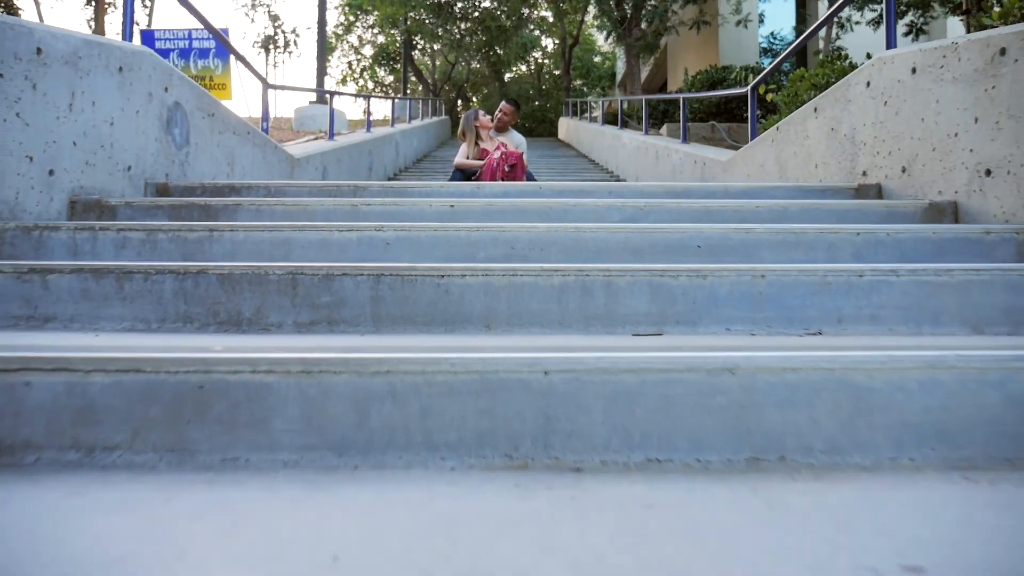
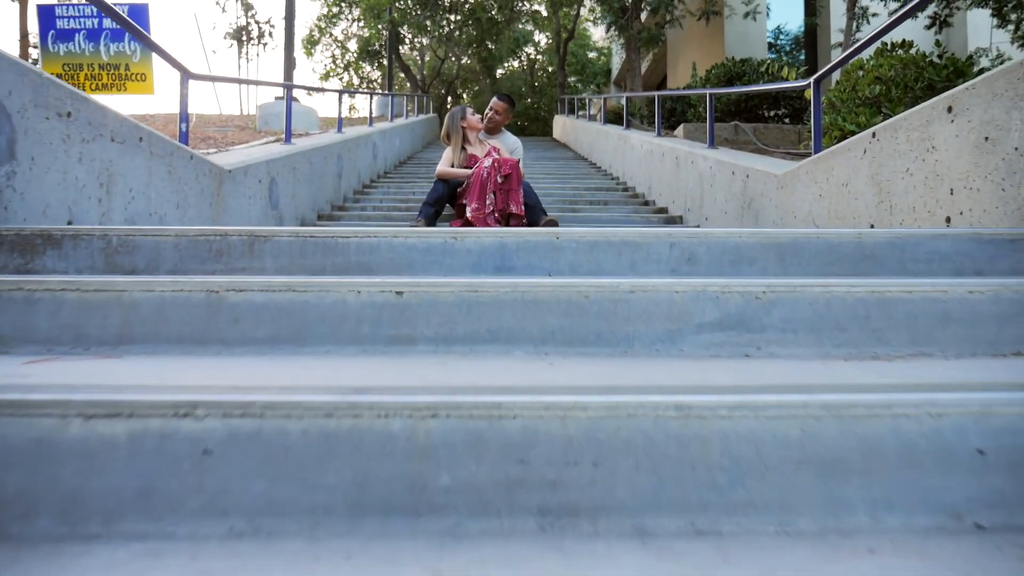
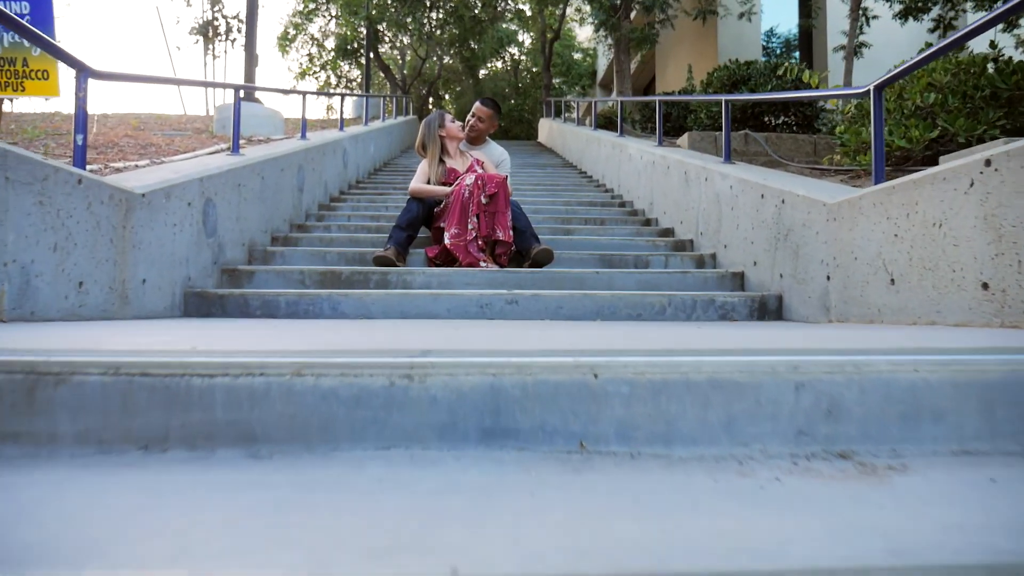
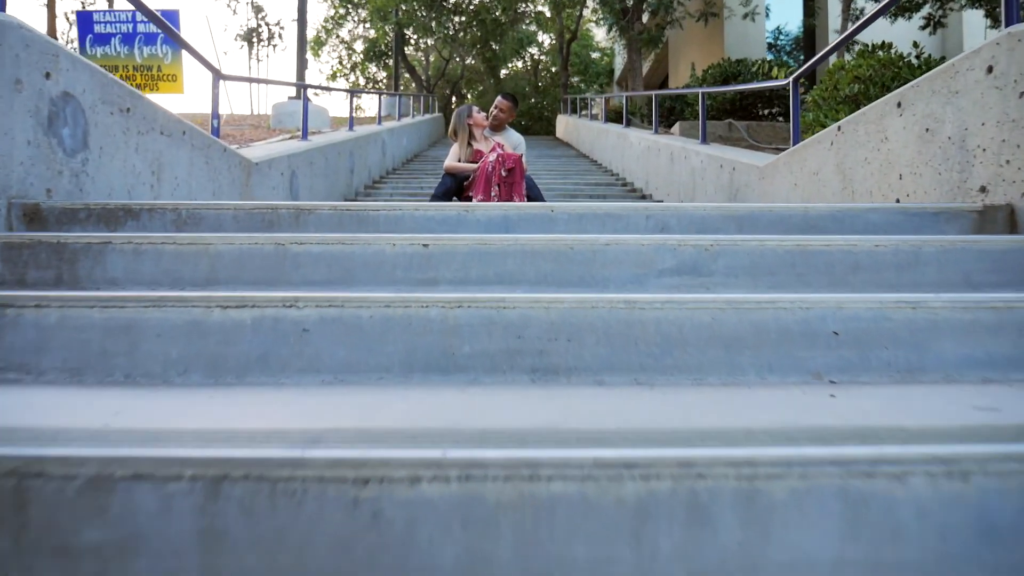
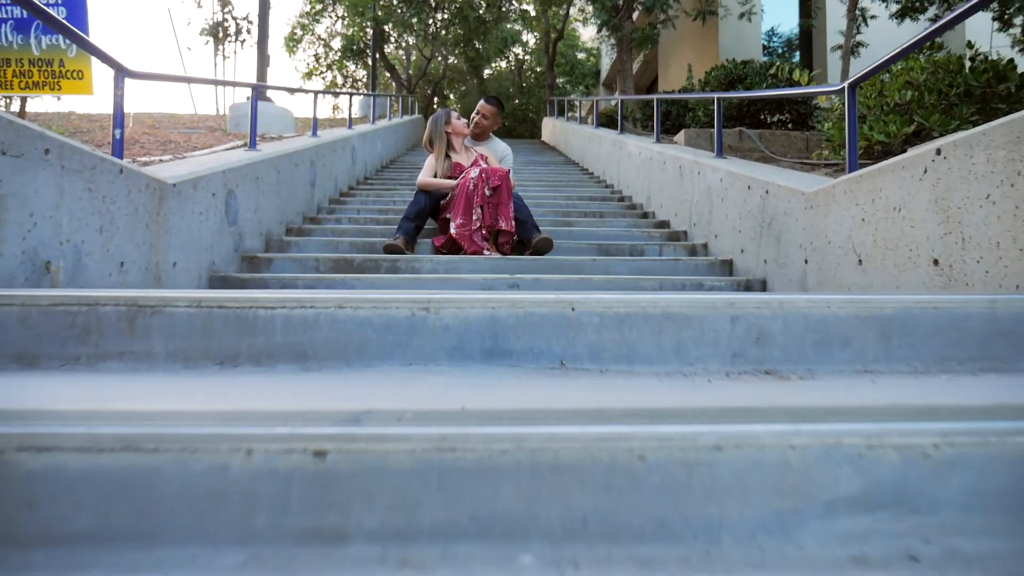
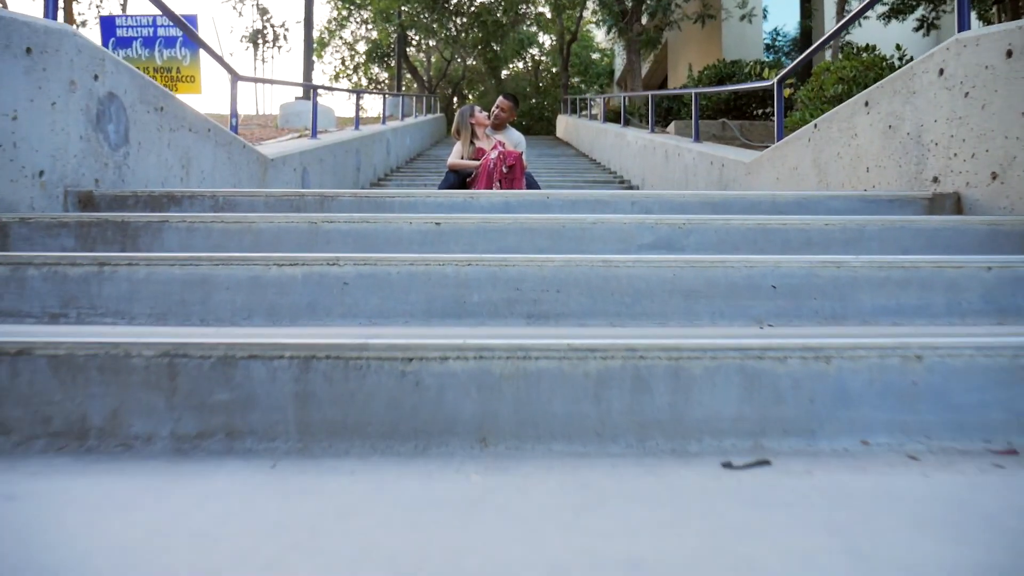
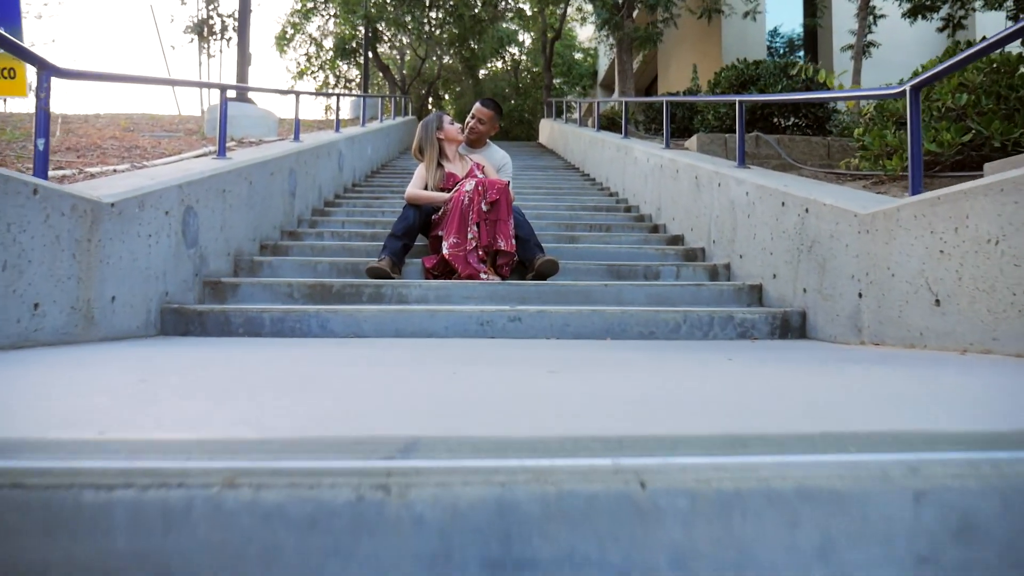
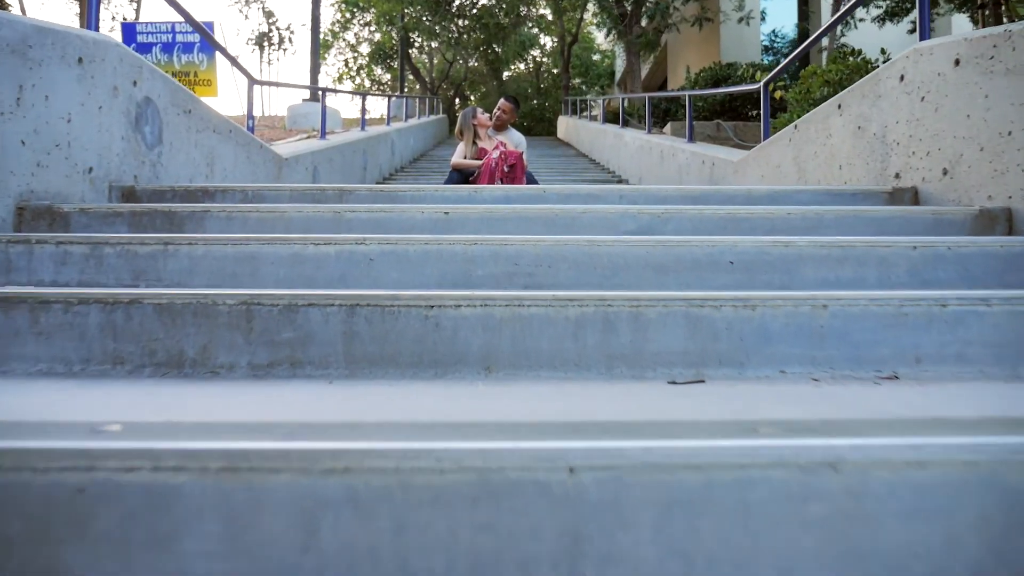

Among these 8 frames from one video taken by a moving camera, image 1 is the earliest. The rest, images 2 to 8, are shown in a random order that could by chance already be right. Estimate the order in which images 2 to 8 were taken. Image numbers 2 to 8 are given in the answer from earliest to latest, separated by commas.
8, 6, 4, 2, 5, 3, 7
